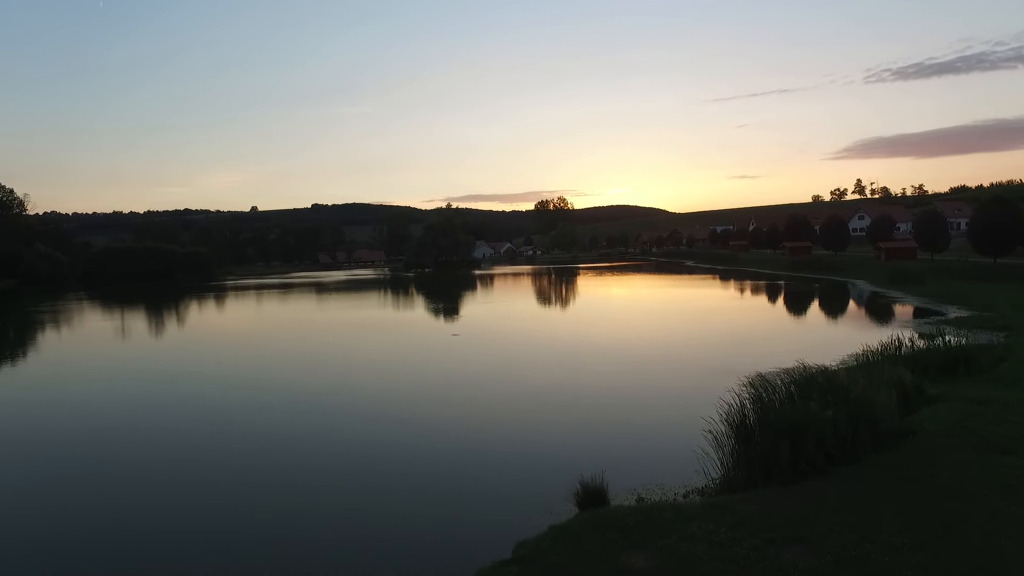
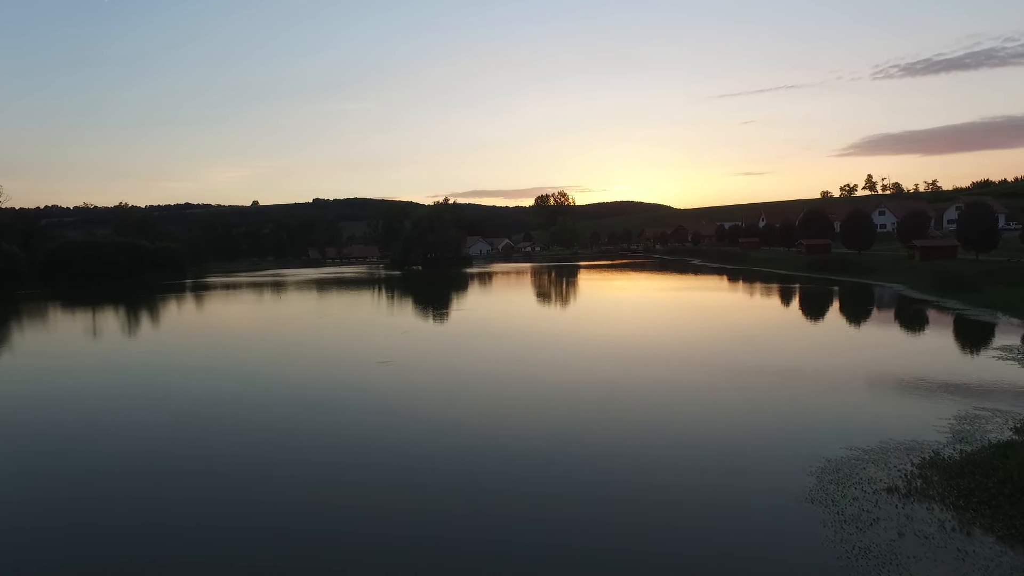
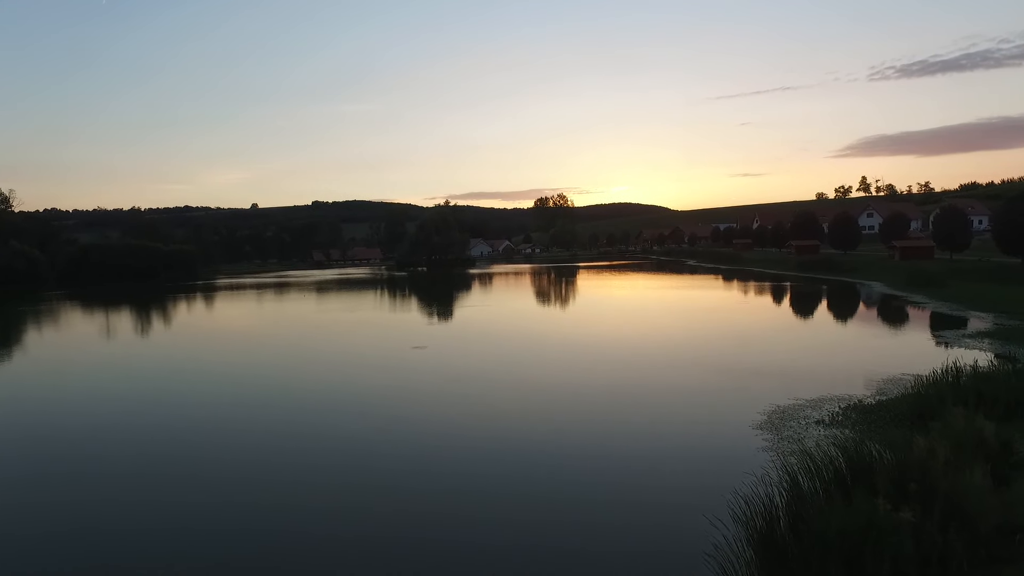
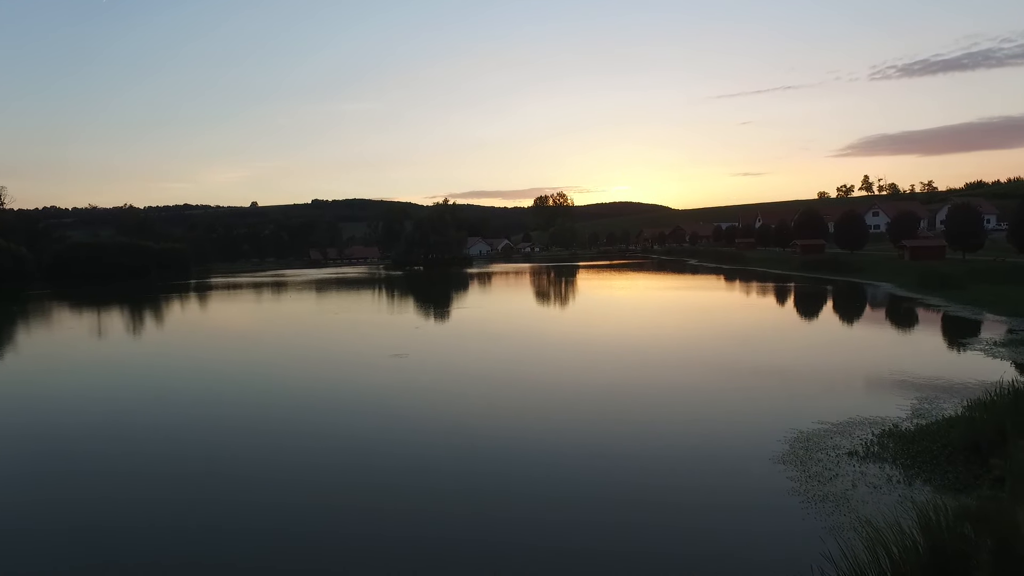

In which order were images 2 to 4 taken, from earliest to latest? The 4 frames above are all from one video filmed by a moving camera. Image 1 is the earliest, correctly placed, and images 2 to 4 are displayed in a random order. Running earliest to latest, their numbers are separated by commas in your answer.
3, 4, 2
